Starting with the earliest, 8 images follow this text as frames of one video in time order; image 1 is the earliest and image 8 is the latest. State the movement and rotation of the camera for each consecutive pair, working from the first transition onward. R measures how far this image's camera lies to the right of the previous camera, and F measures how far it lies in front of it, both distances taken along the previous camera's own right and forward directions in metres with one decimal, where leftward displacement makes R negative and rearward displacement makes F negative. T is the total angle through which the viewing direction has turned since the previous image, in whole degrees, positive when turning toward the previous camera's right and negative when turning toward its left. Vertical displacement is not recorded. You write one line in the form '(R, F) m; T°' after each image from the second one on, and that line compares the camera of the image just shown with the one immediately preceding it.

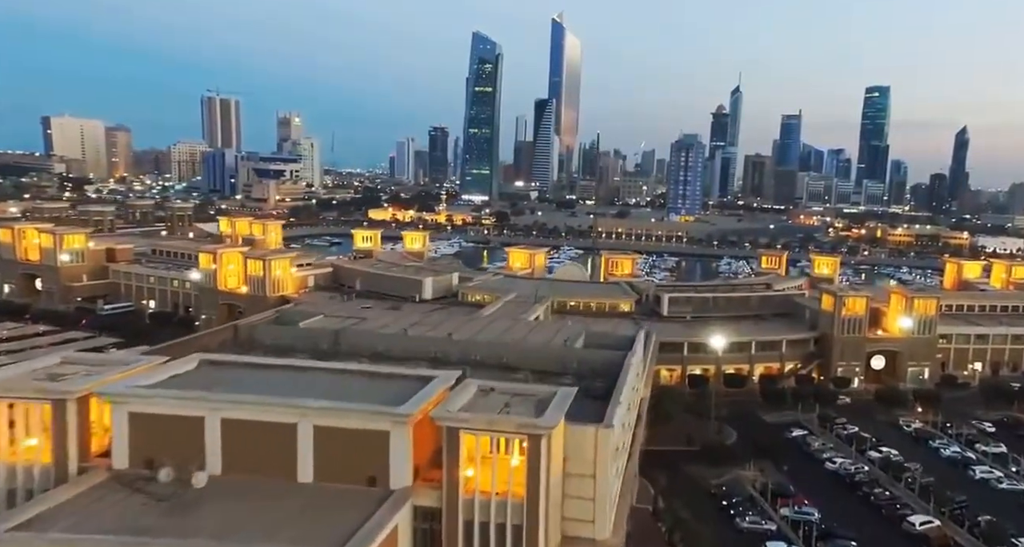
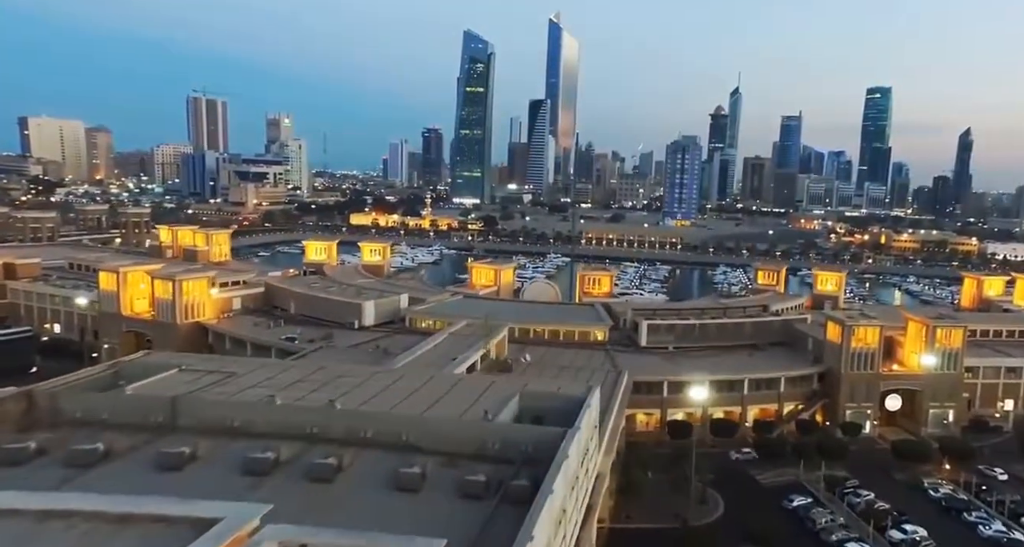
(+1.8, +4.4) m; 0°
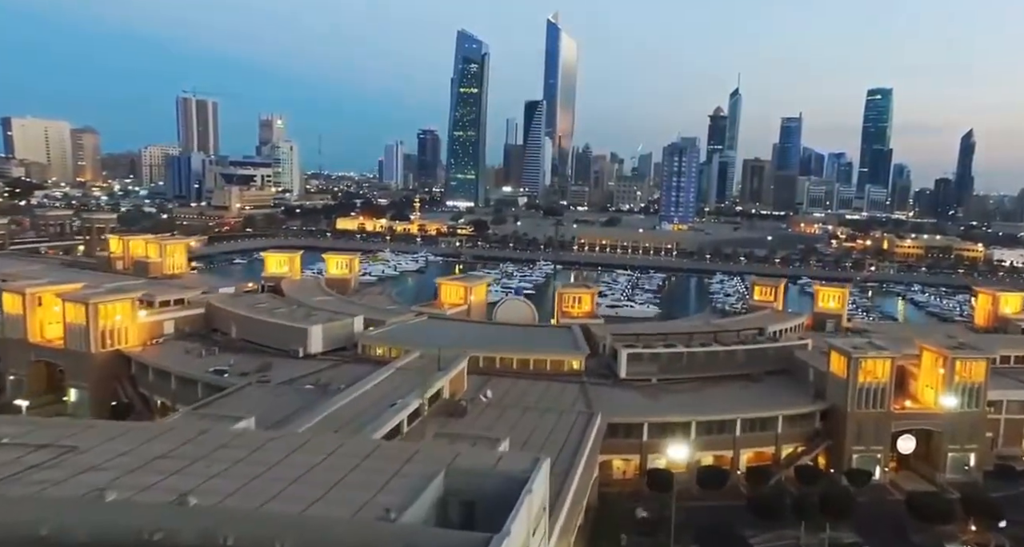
(+1.3, +3.0) m; 0°
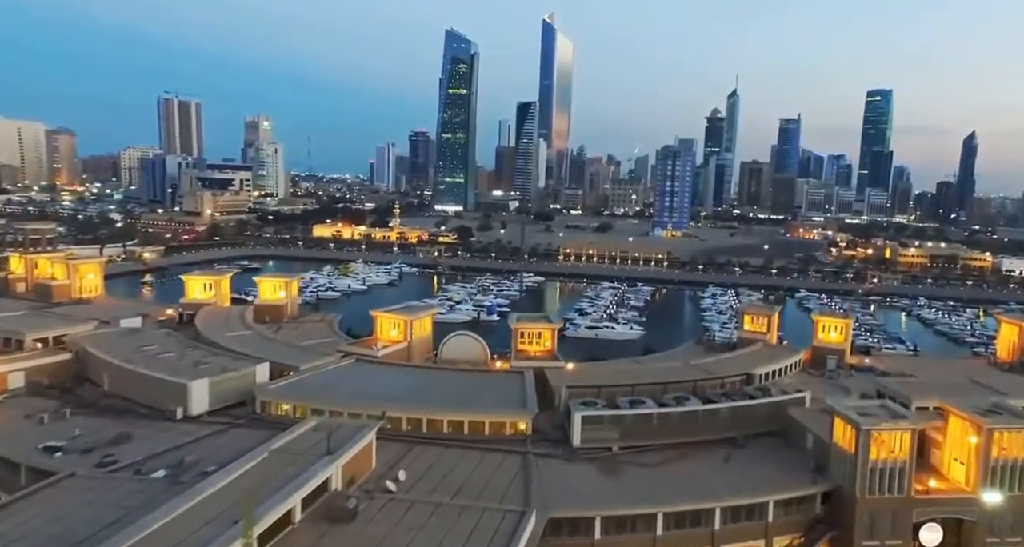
(+2.0, +4.5) m; 0°
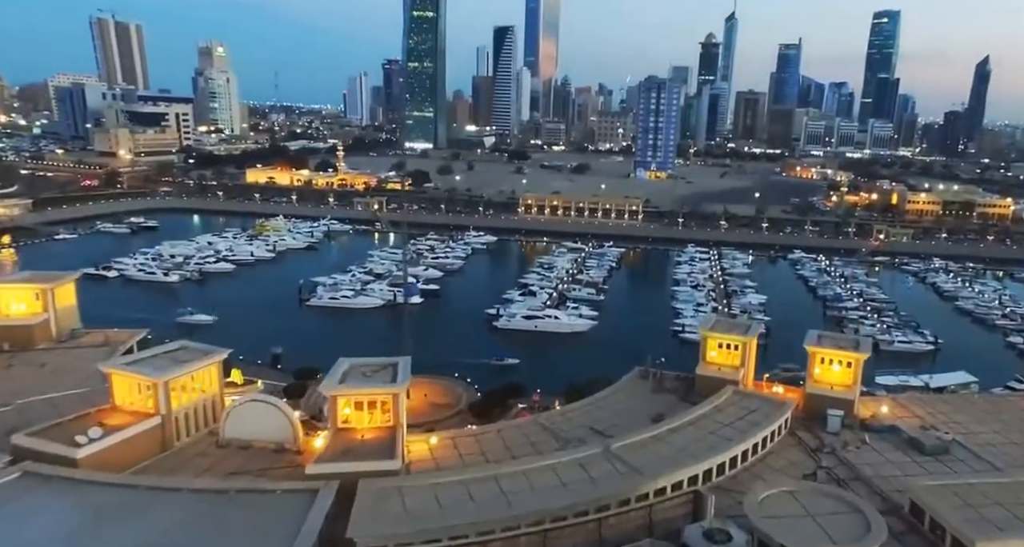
(+4.3, +10.2) m; 0°
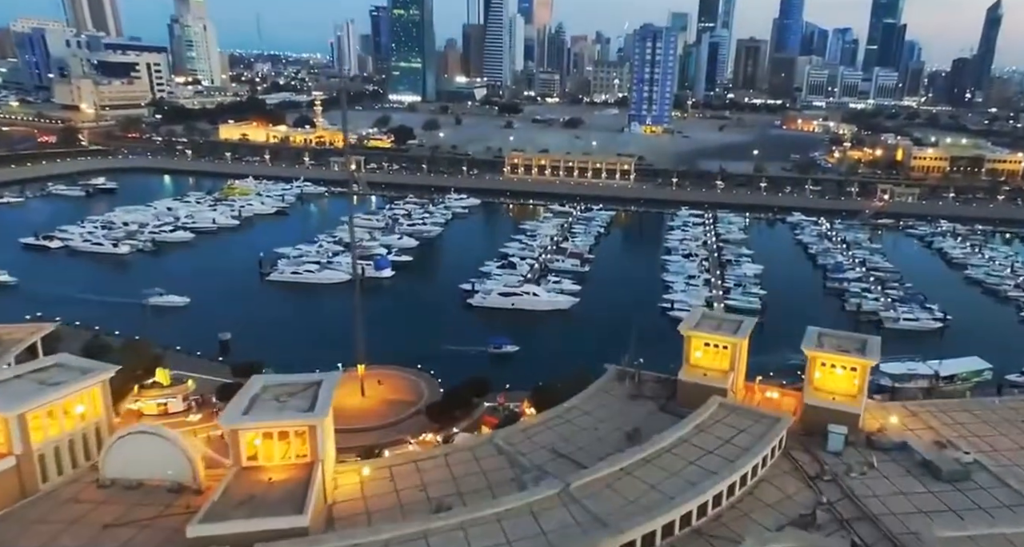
(+1.2, +3.0) m; 0°
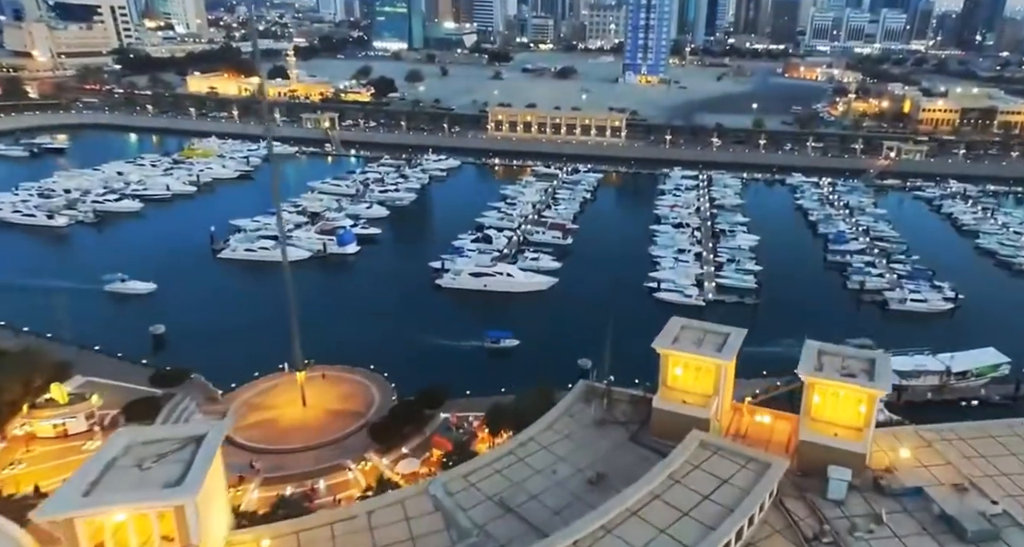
(+1.2, +3.1) m; 0°
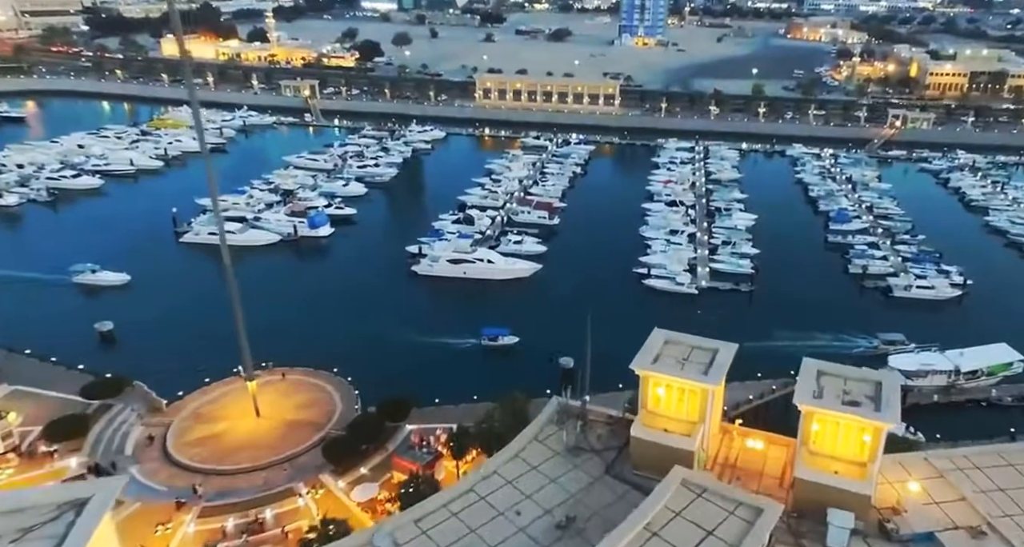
(+0.8, +2.0) m; 0°
